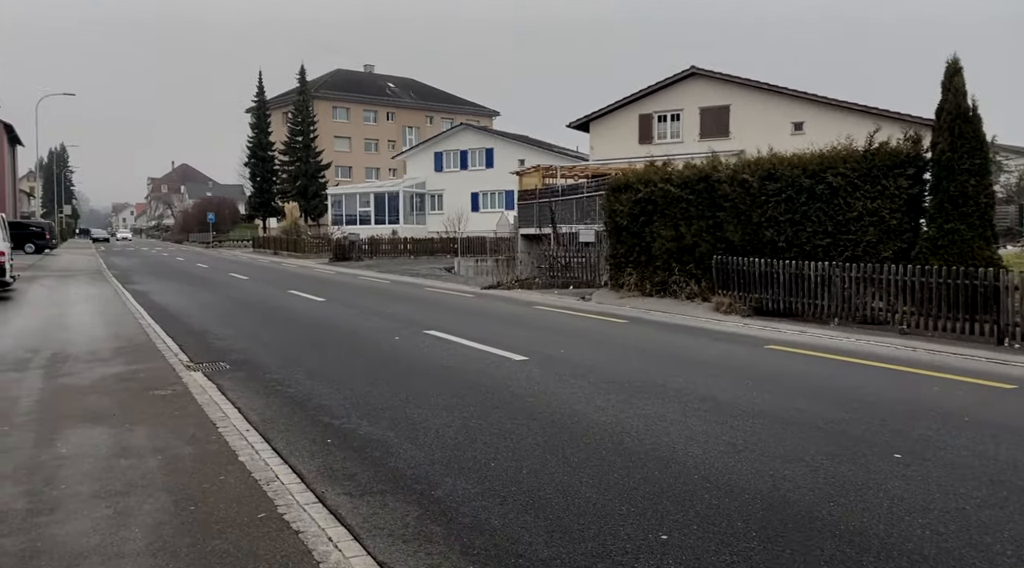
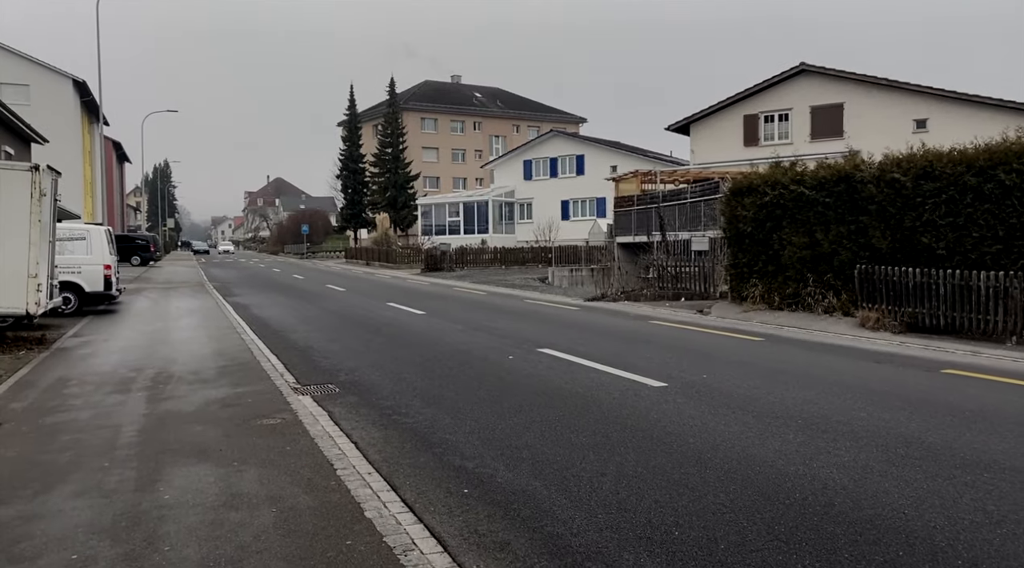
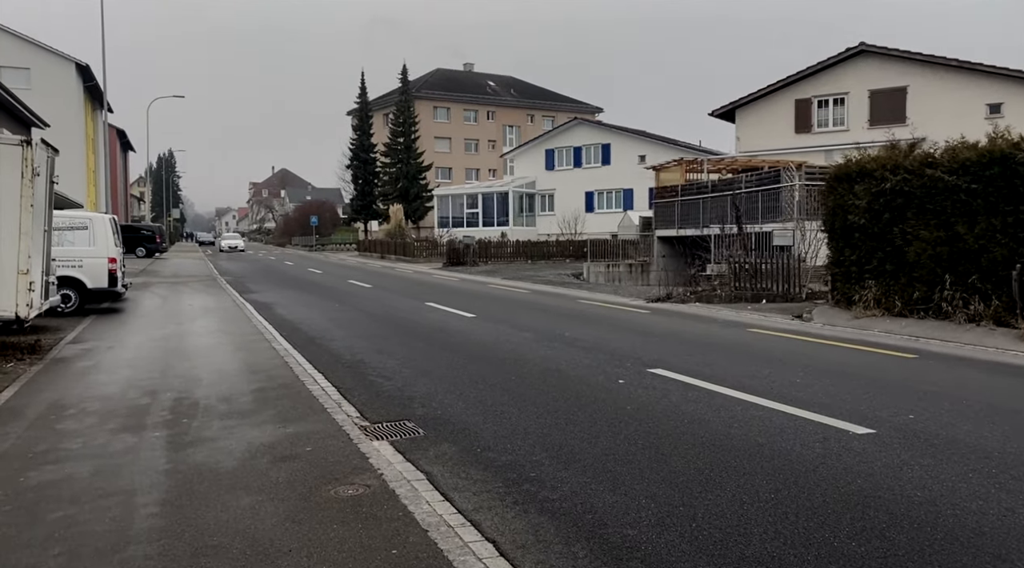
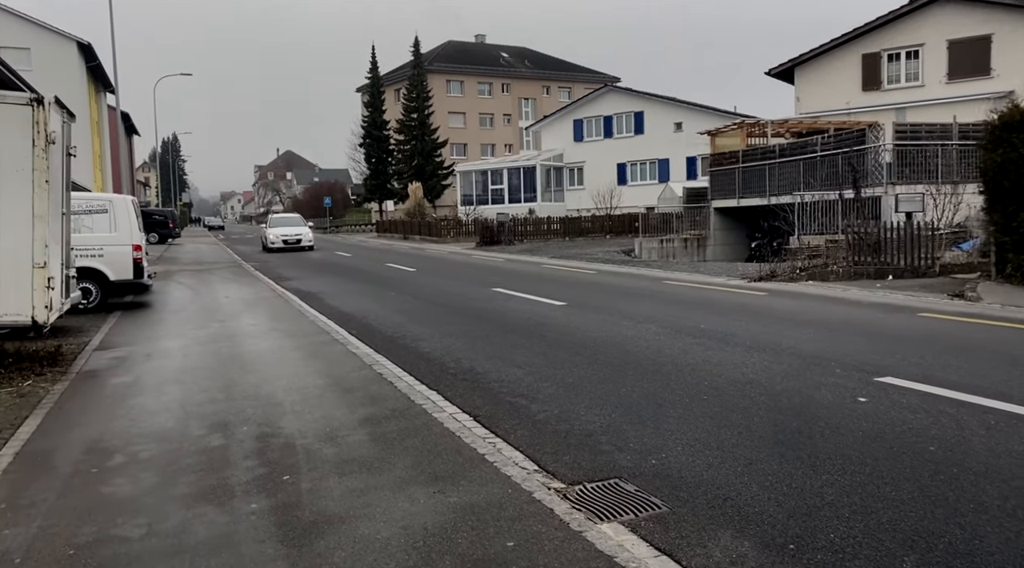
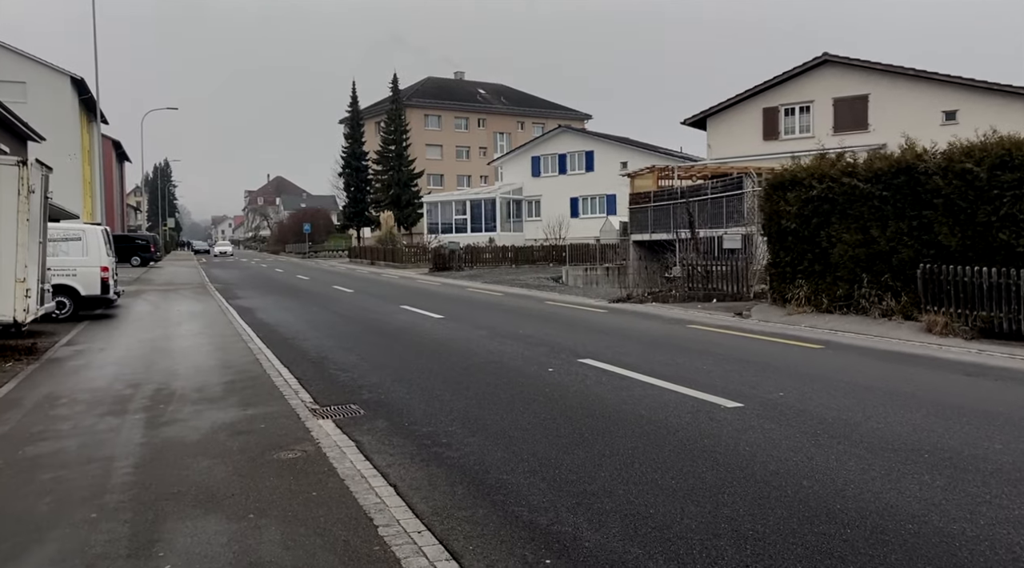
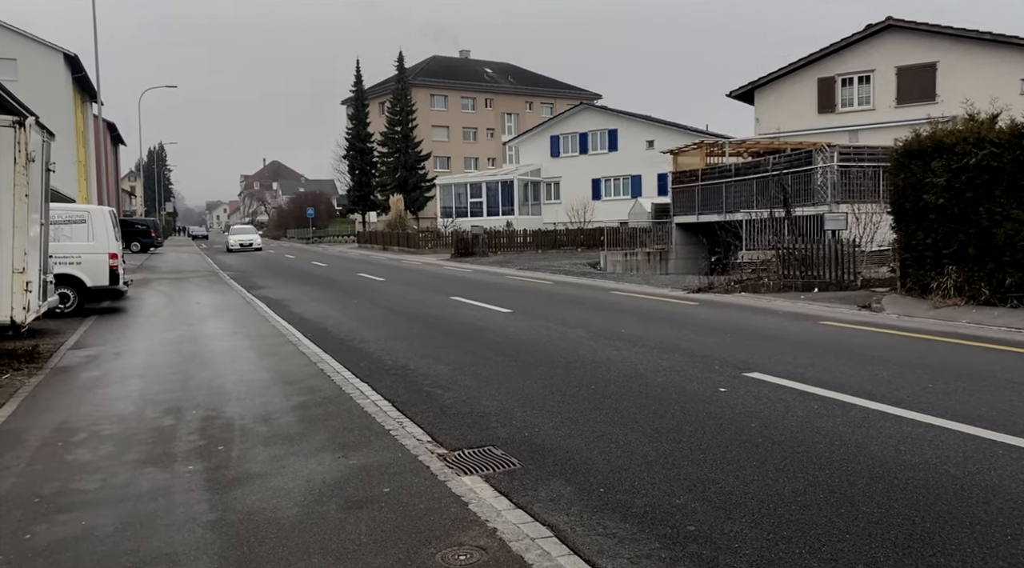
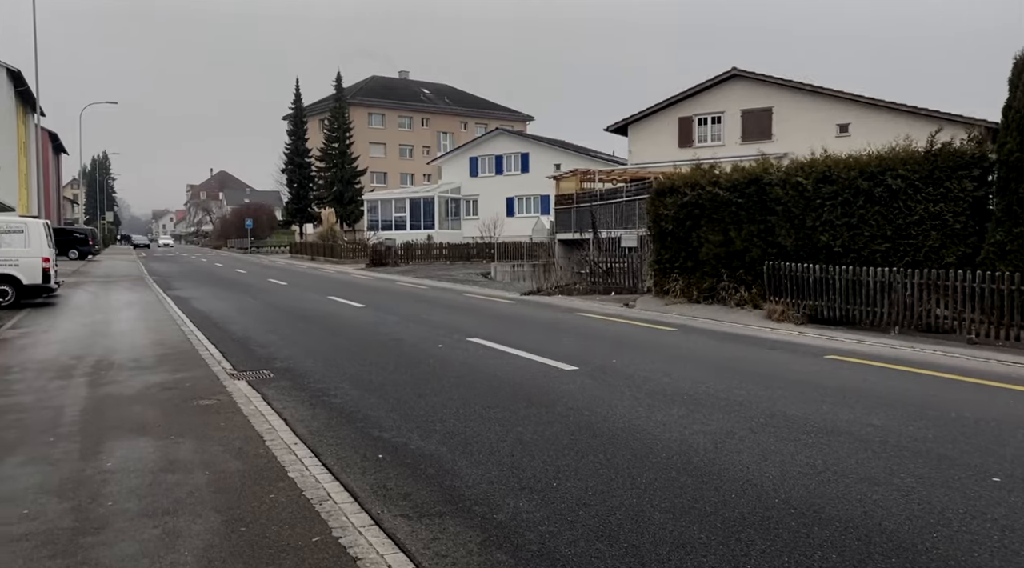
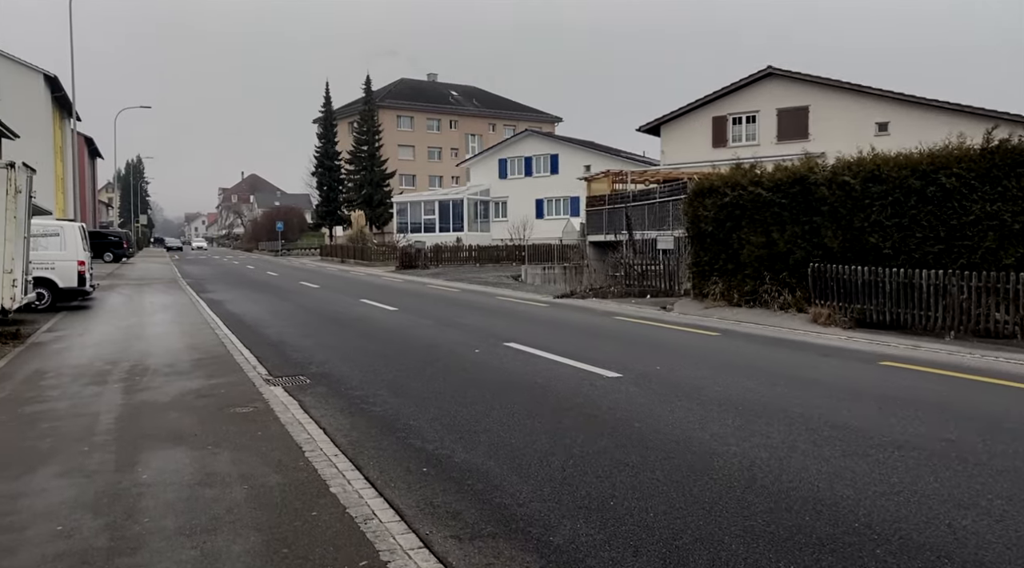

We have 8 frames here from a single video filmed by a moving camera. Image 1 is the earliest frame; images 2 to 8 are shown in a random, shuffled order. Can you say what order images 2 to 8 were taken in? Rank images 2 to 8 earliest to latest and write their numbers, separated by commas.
7, 8, 2, 5, 3, 6, 4
